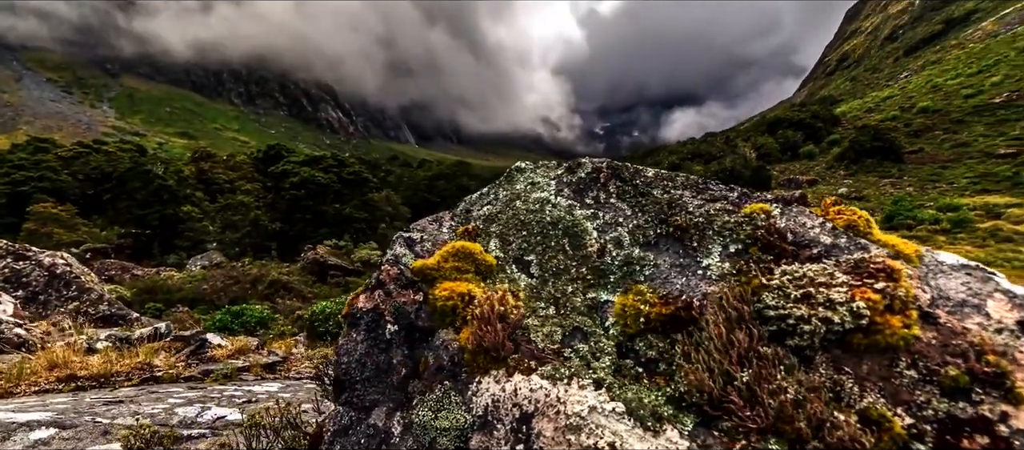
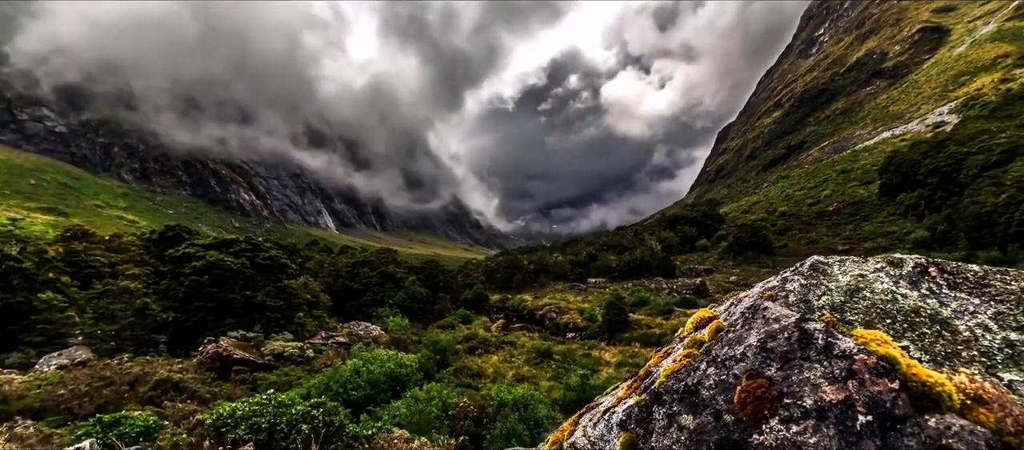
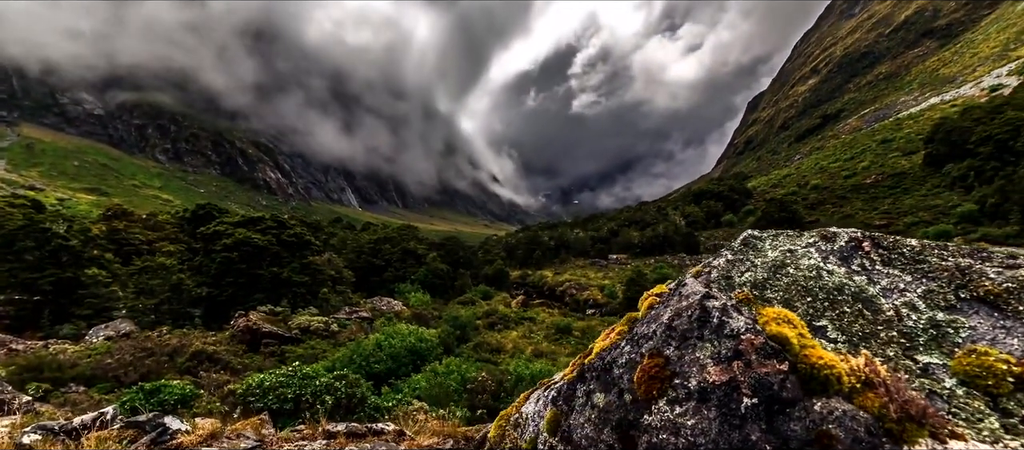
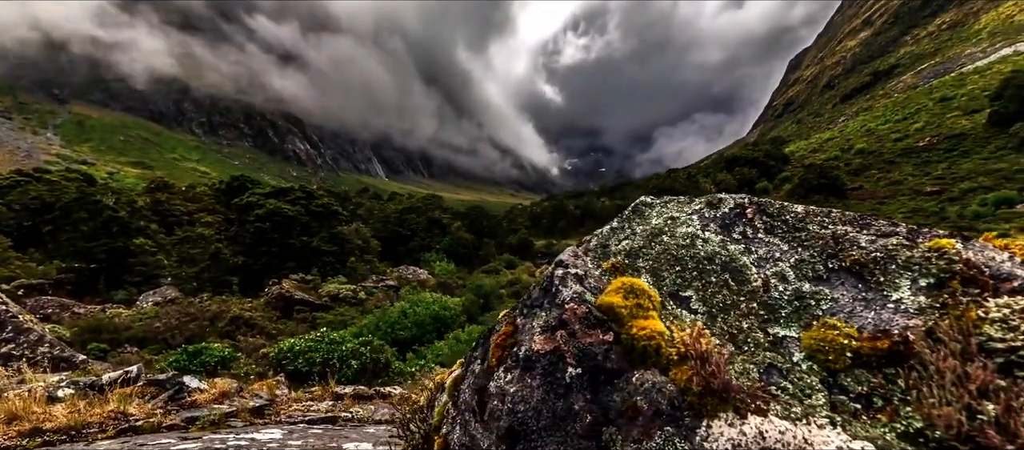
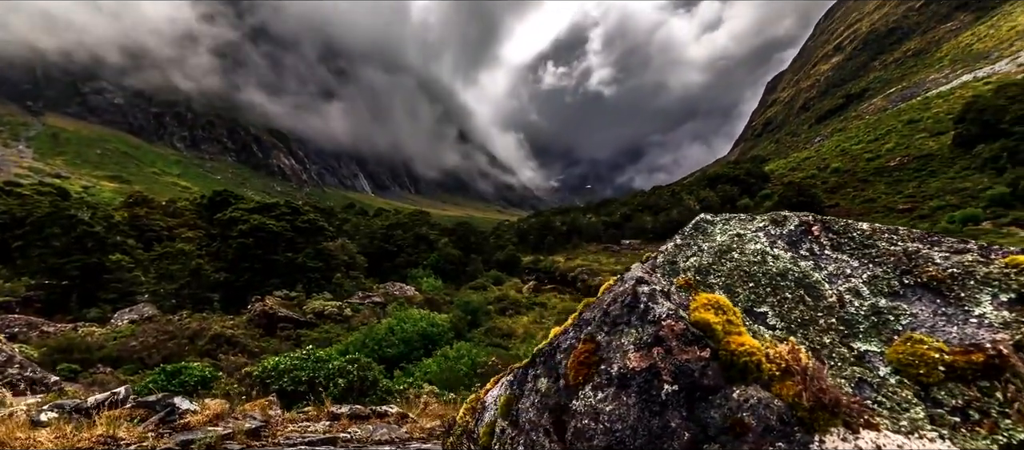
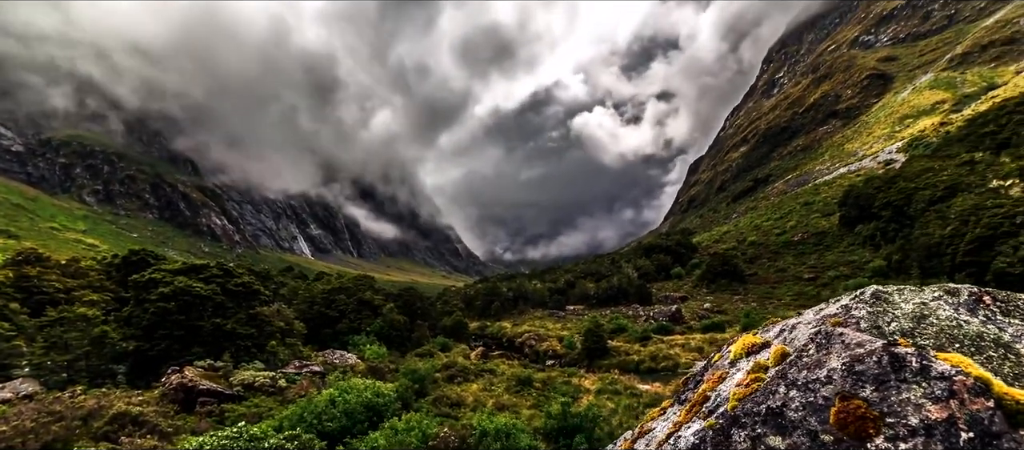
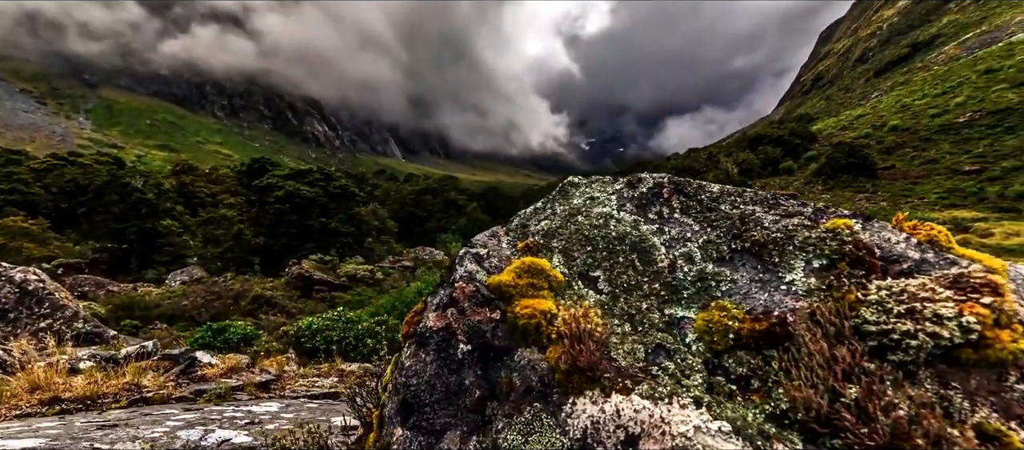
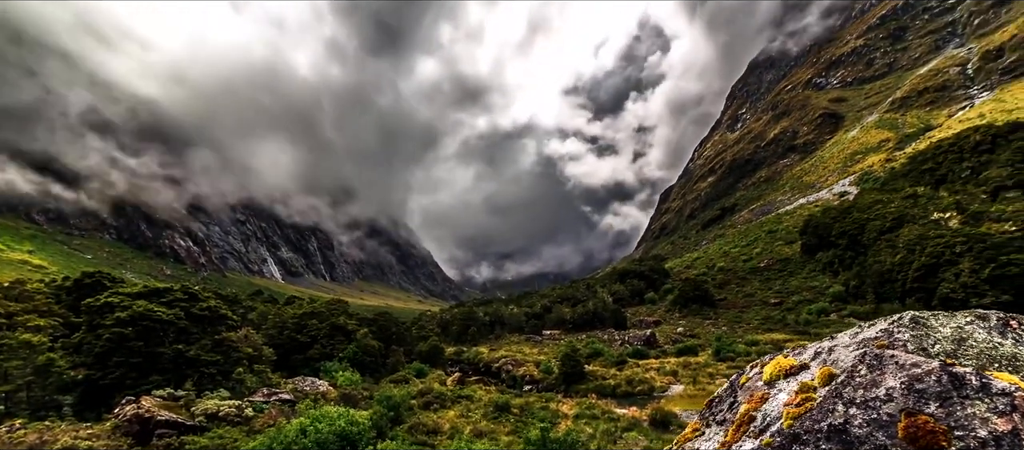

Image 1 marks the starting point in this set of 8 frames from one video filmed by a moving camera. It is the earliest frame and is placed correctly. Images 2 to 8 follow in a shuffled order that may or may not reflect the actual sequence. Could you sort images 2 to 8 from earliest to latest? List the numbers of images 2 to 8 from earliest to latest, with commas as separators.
7, 4, 5, 3, 2, 6, 8
